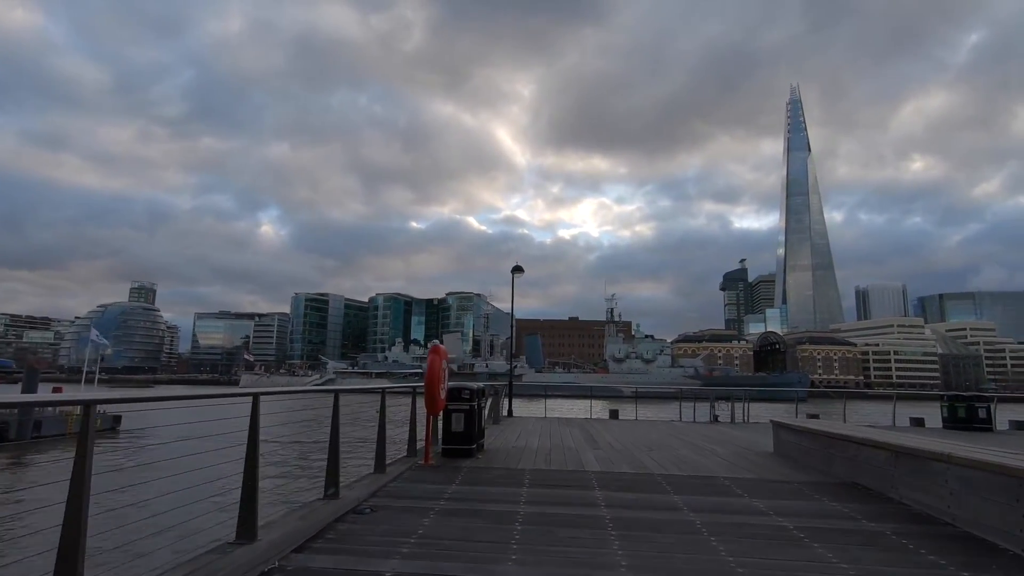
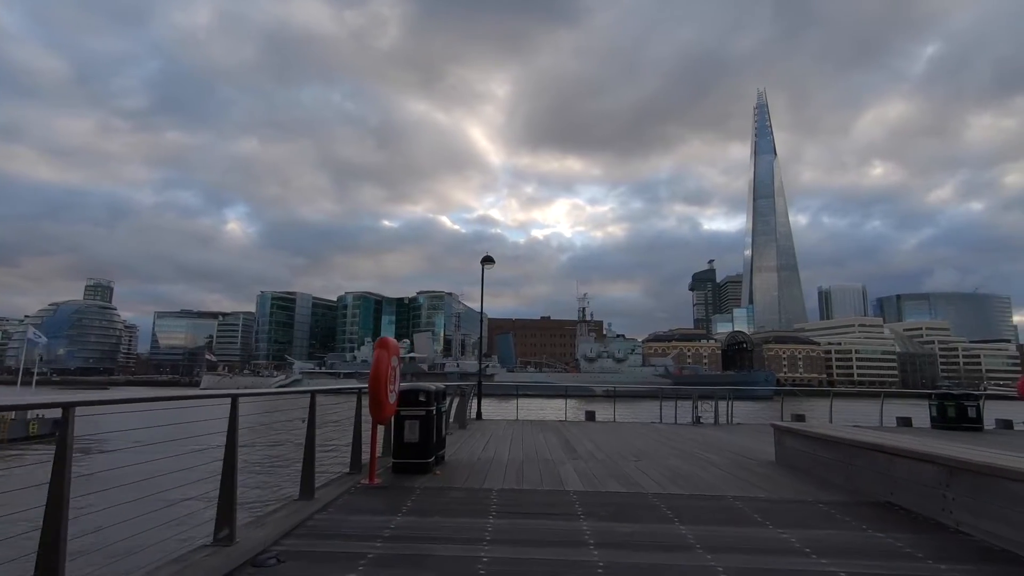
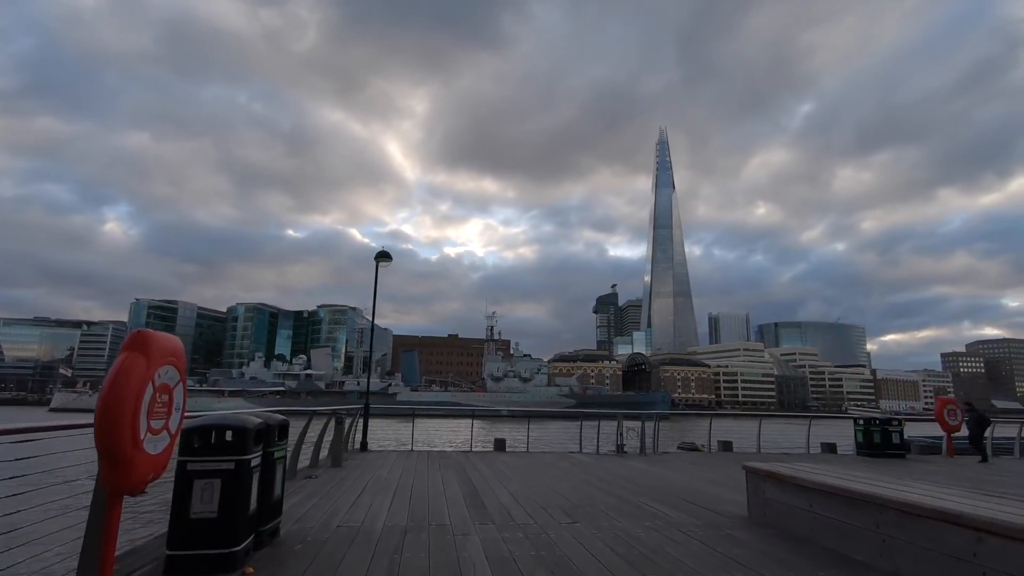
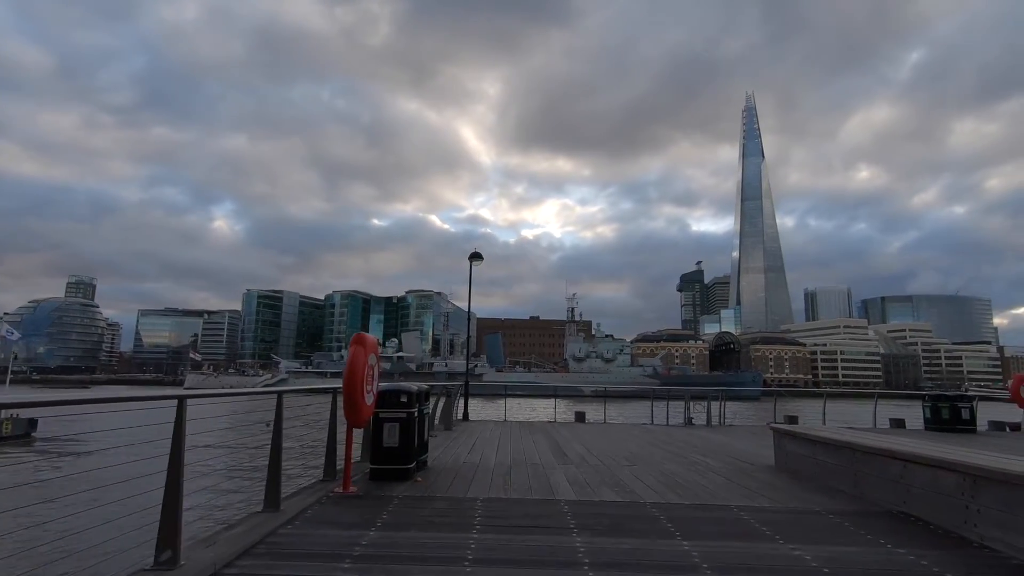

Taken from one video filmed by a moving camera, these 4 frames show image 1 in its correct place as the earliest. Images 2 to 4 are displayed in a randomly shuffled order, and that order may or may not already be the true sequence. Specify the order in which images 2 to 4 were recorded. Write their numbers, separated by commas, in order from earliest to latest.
2, 4, 3
